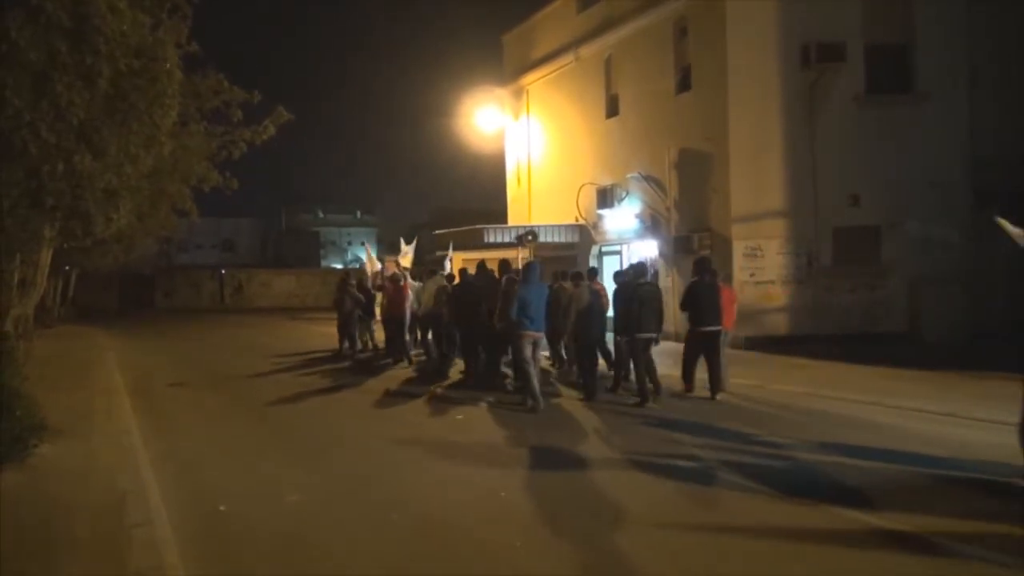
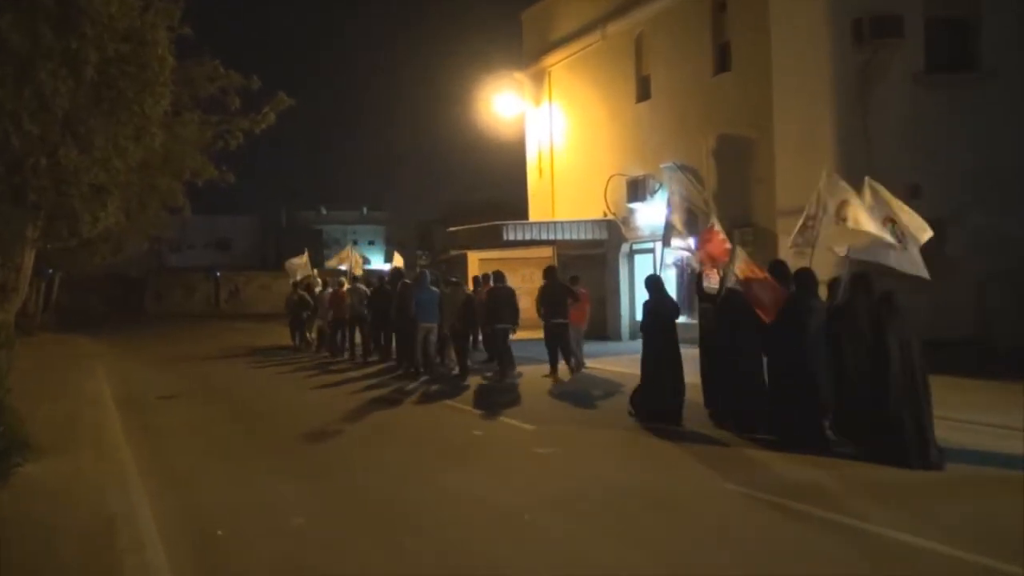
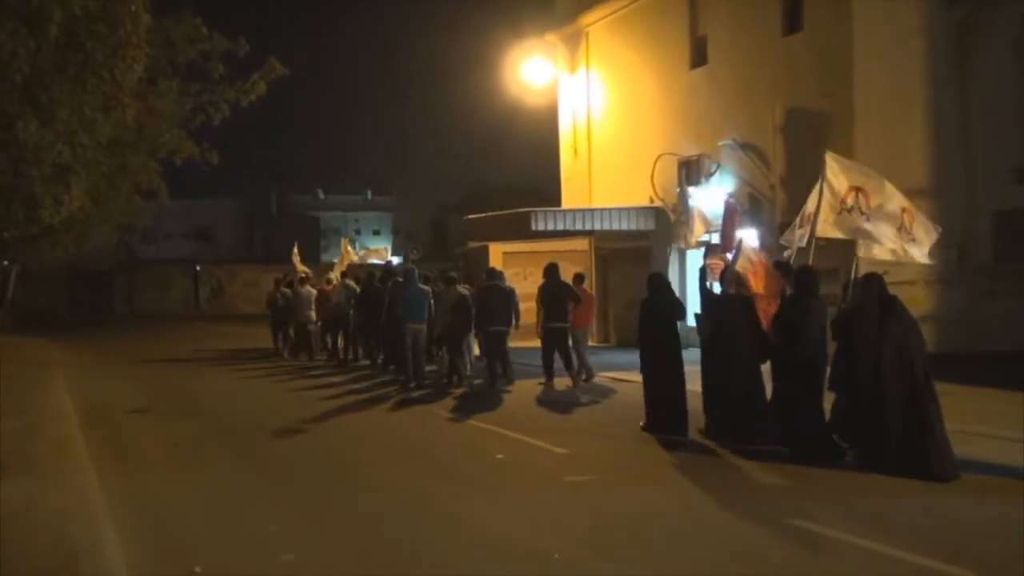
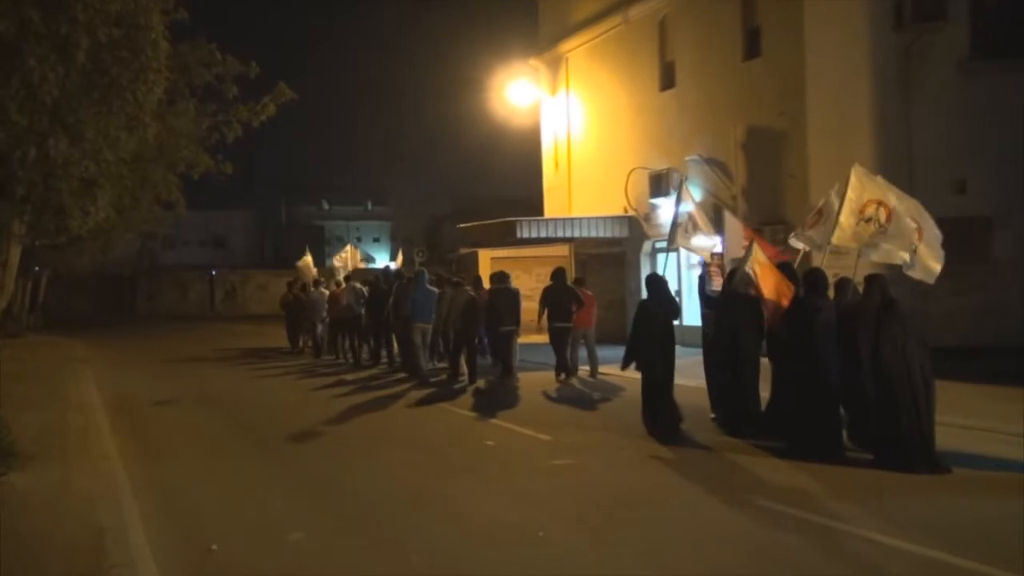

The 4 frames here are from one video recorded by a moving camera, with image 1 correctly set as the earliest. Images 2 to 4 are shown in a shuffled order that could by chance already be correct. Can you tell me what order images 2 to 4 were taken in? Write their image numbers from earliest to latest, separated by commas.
2, 4, 3
